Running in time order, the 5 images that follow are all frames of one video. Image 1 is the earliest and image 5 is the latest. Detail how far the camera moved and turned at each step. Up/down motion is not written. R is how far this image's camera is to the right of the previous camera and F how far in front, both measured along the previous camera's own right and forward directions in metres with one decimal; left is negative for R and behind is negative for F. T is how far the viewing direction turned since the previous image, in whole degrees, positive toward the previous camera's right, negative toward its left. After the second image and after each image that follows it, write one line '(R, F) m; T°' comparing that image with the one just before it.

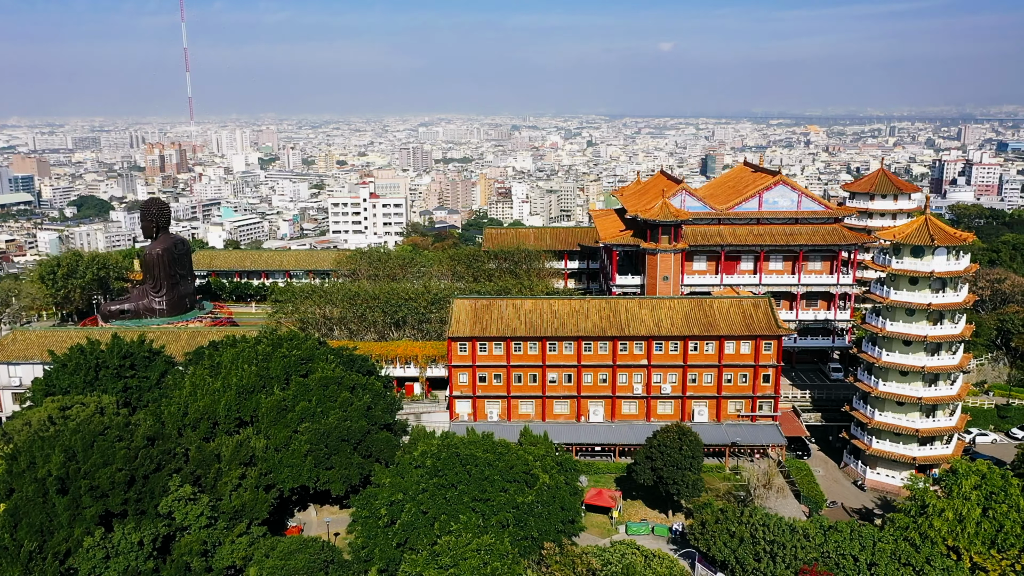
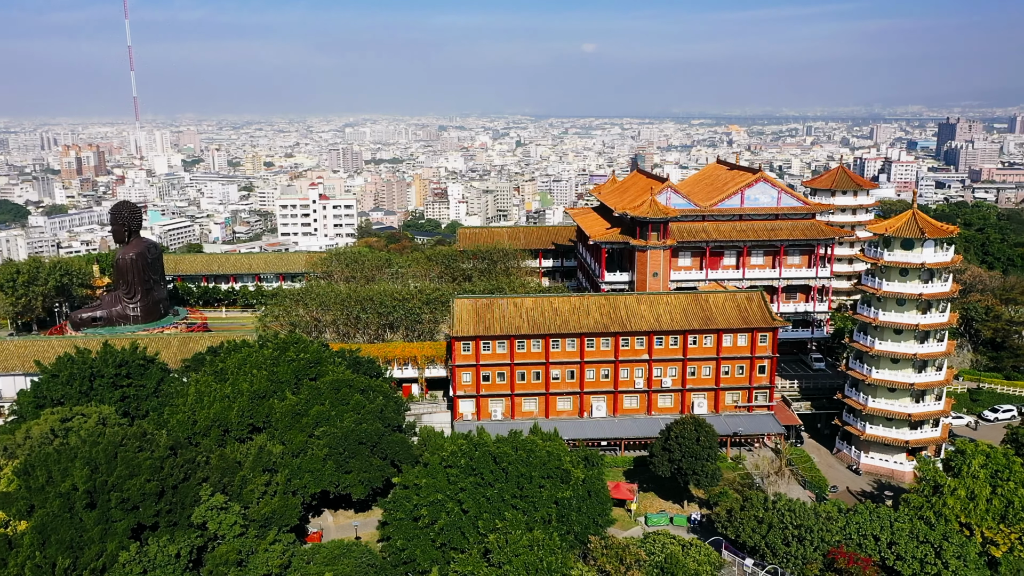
(-2.3, 0.0) m; +5°
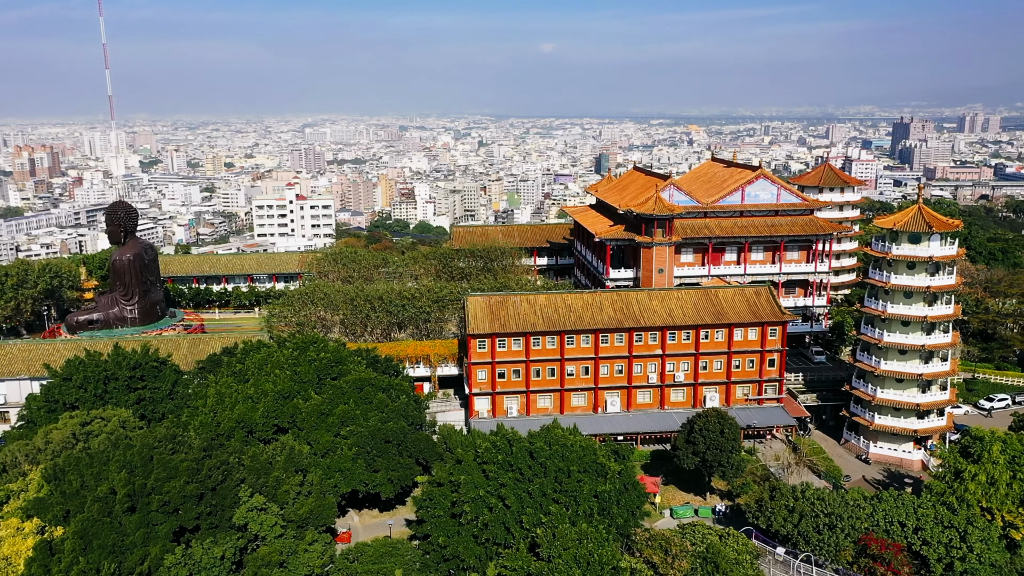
(-1.7, 0.0) m; +2°
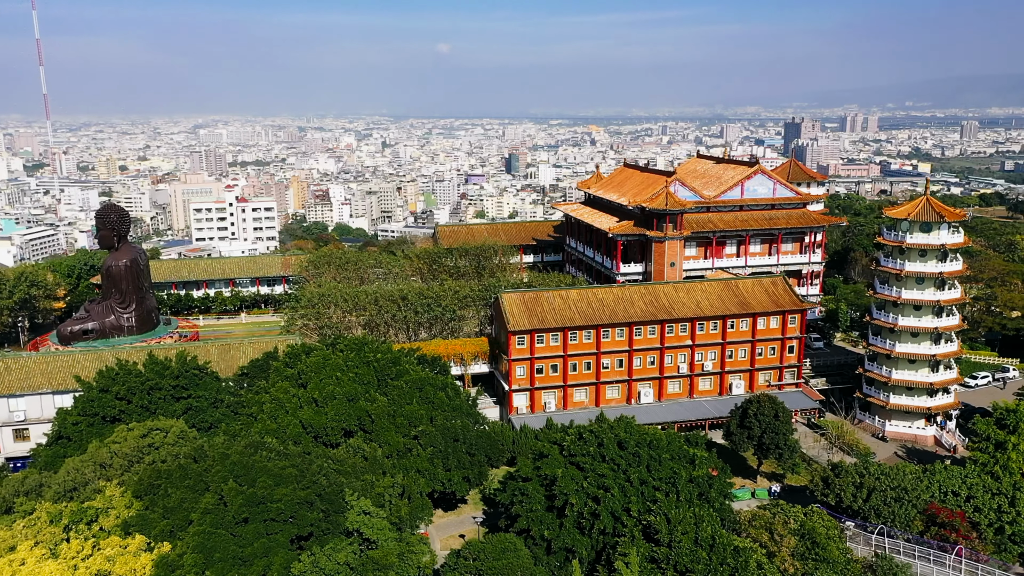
(-4.3, 0.0) m; +6°
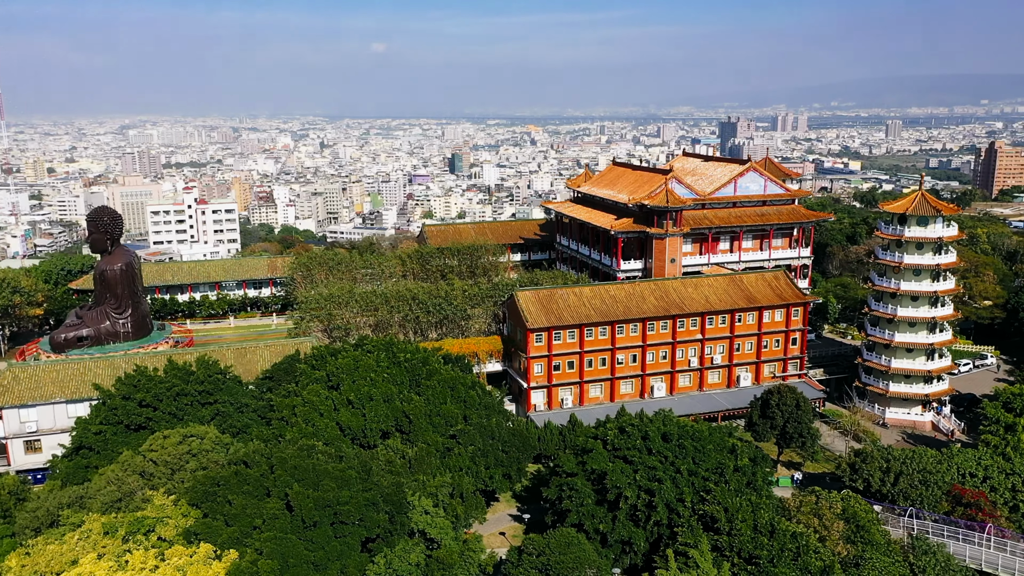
(-2.5, -0.1) m; +4°
